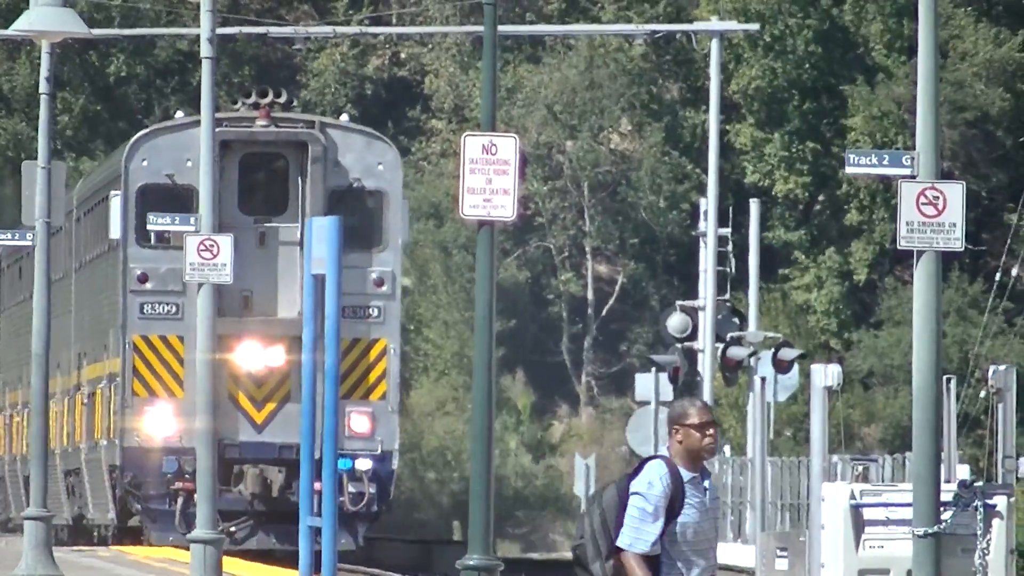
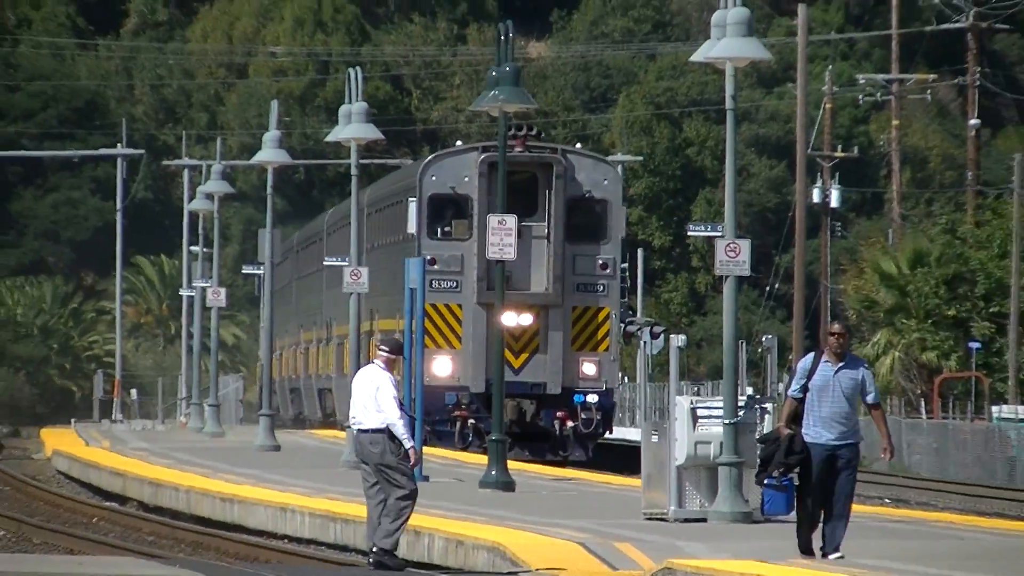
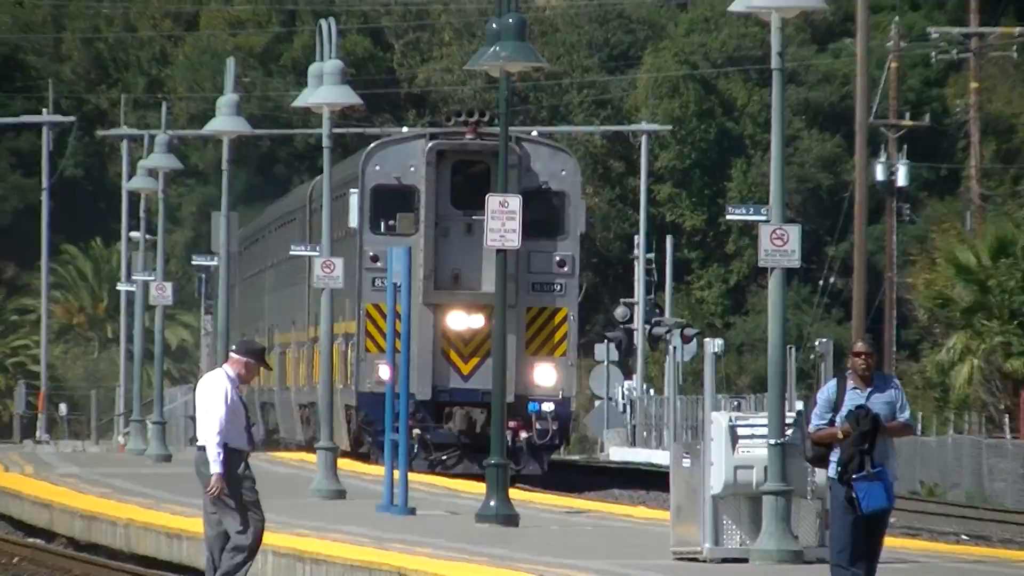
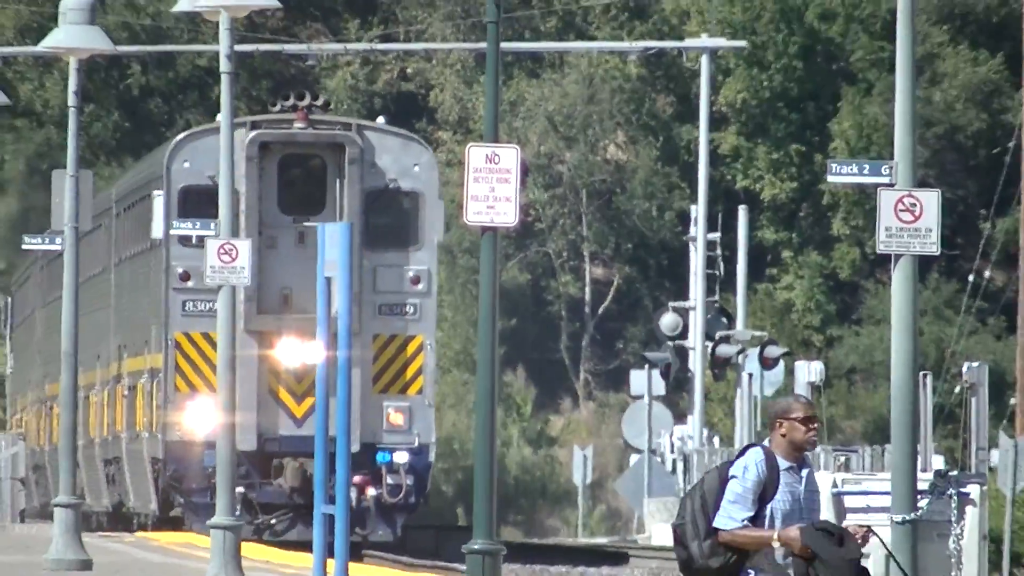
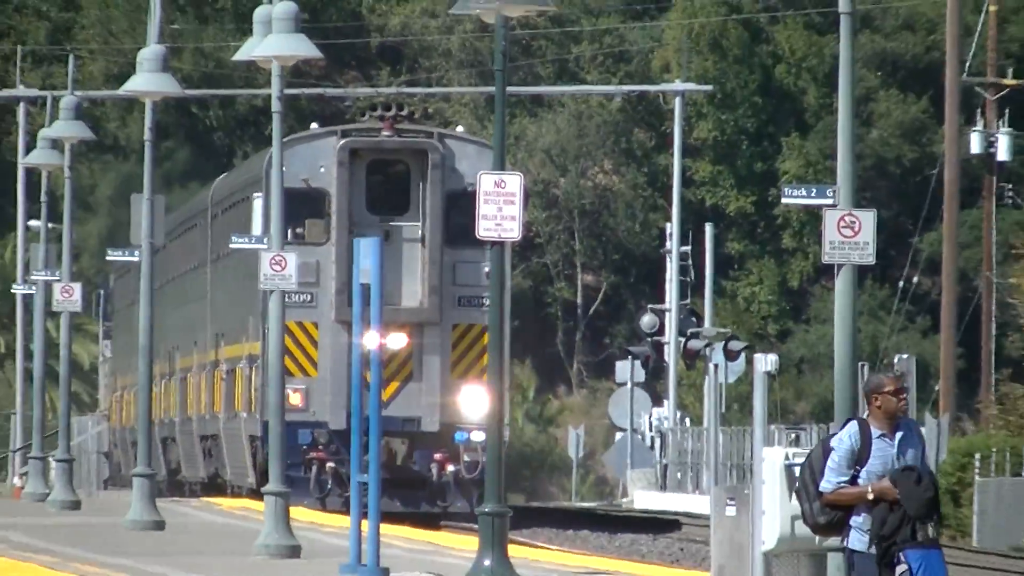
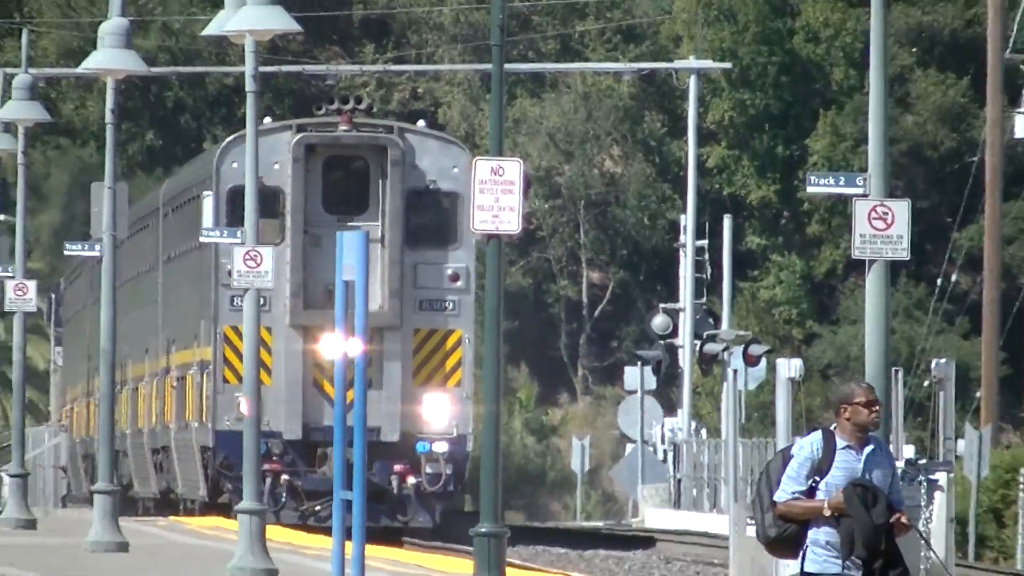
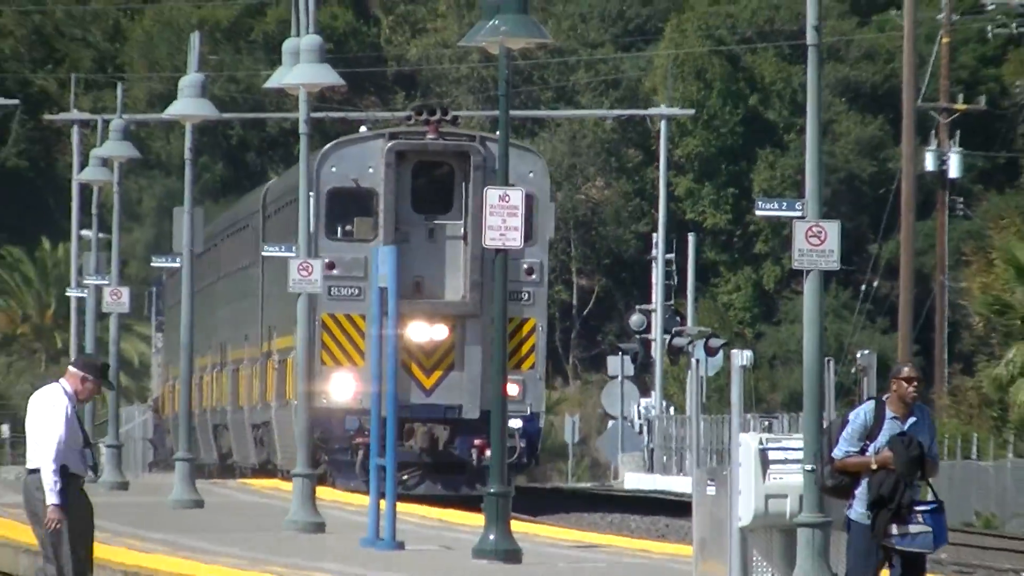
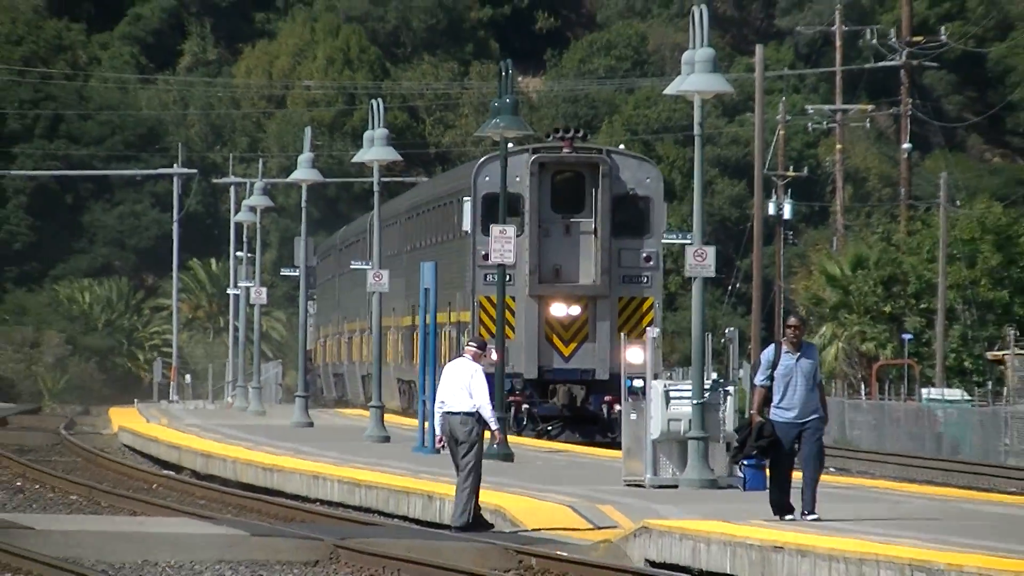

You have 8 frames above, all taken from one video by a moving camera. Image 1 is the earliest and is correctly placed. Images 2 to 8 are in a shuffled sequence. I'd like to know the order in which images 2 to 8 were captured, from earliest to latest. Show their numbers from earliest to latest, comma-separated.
4, 6, 5, 7, 3, 2, 8
